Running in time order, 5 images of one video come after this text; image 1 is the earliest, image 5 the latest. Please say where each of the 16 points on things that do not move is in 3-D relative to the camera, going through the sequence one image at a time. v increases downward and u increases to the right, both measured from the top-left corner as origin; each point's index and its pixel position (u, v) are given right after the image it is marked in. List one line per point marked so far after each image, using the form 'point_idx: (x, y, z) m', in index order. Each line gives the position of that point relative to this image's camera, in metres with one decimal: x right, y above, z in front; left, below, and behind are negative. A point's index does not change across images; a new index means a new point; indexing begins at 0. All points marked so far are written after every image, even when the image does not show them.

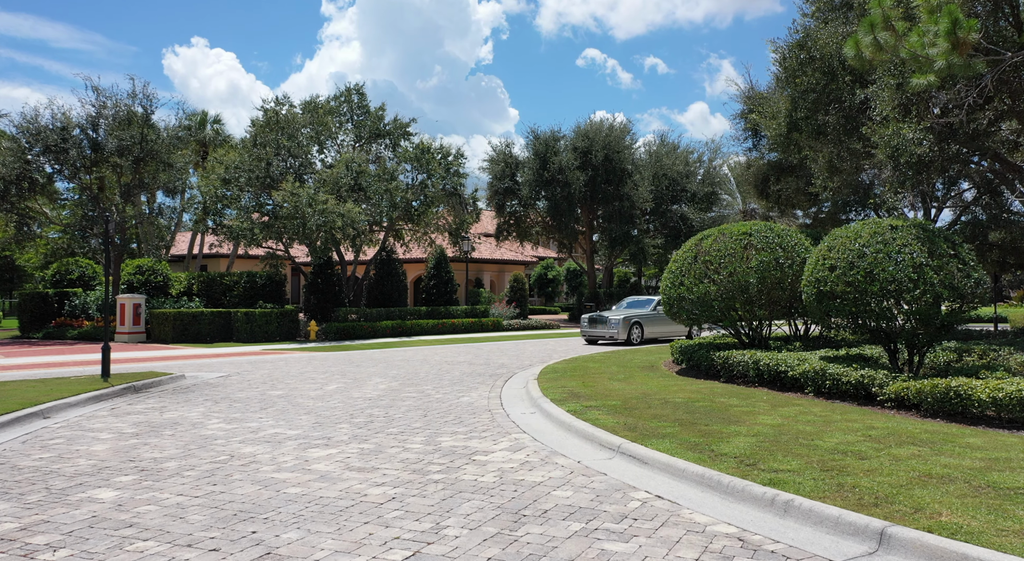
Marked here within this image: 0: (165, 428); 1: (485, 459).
0: (-4.3, -1.8, +9.6) m
1: (-0.3, -1.8, +7.6) m
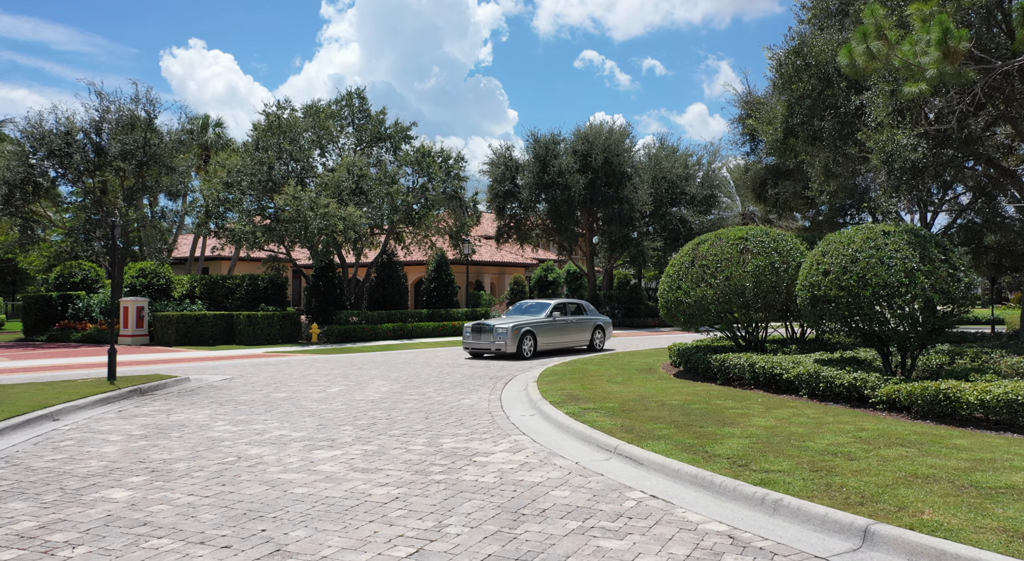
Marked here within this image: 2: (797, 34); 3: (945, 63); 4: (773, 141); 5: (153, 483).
0: (-4.3, -1.9, +9.8) m
1: (-0.3, -1.8, +7.8) m
2: (+6.6, +5.7, +17.9) m
3: (+6.4, +3.2, +11.4) m
4: (+6.3, +3.3, +18.5) m
5: (-3.2, -1.8, +7.0) m
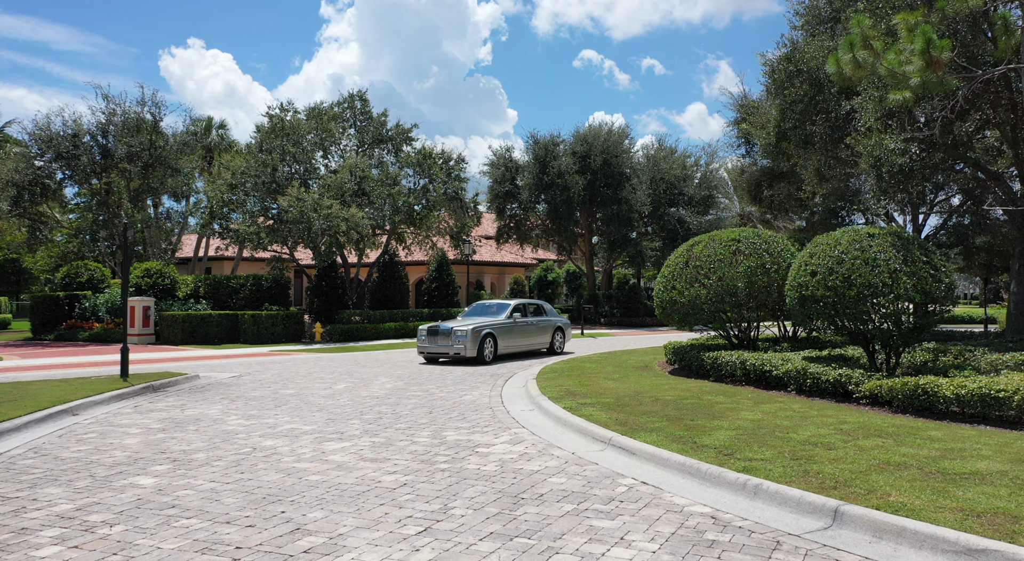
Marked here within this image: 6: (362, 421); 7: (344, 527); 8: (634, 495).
0: (-4.3, -1.9, +10.3) m
1: (-0.3, -1.8, +8.3) m
2: (+6.6, +5.7, +18.4) m
3: (+6.4, +3.2, +11.9) m
4: (+6.3, +3.3, +18.9) m
5: (-3.2, -1.8, +7.4) m
6: (-2.0, -1.9, +10.3) m
7: (-1.2, -1.8, +5.7) m
8: (+1.0, -1.8, +6.5) m
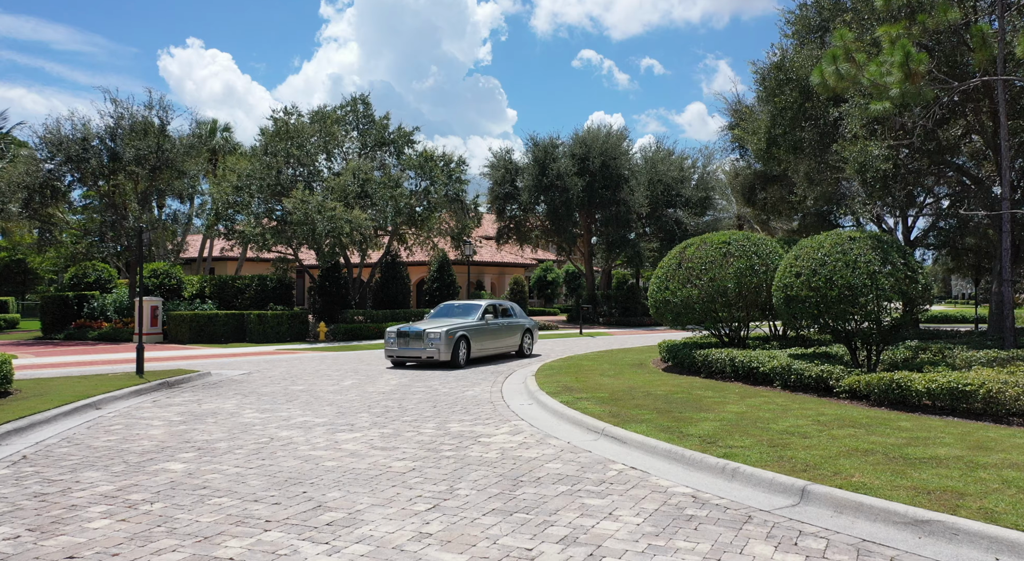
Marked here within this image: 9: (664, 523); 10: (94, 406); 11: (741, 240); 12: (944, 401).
0: (-4.3, -1.9, +10.9) m
1: (-0.3, -1.8, +8.9) m
2: (+6.6, +5.7, +19.0) m
3: (+6.4, +3.2, +12.5) m
4: (+6.3, +3.3, +19.6) m
5: (-3.2, -1.9, +8.0) m
6: (-2.0, -1.9, +10.9) m
7: (-1.2, -1.8, +6.3) m
8: (+1.0, -1.8, +7.1) m
9: (+1.1, -1.8, +5.7) m
10: (-6.2, -1.9, +11.5) m
11: (+4.4, +0.8, +14.6) m
12: (+5.4, -1.5, +9.6) m
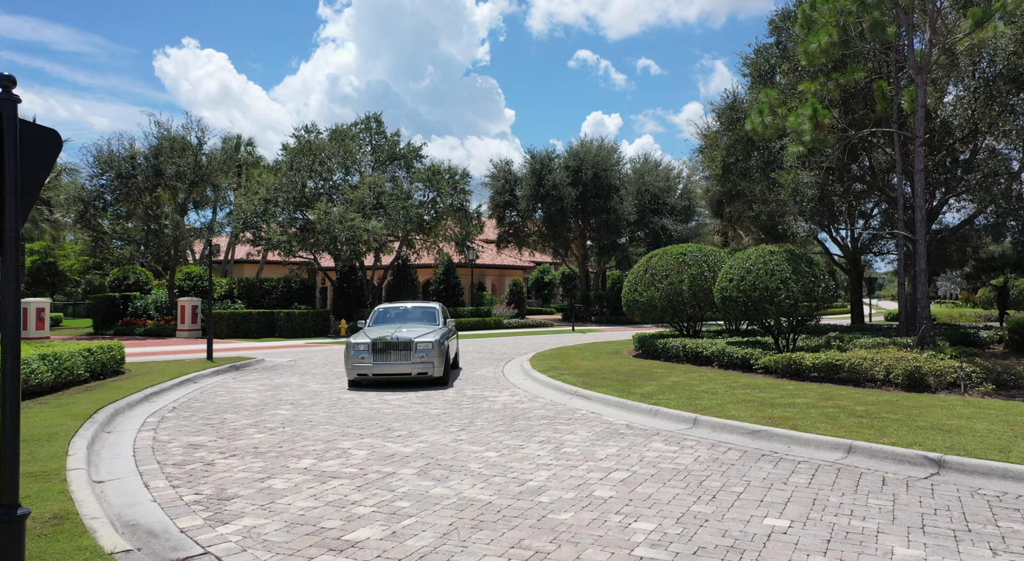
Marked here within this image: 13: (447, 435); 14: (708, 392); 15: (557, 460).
0: (-4.3, -2.0, +14.6) m
1: (-0.3, -1.9, +12.5) m
2: (+6.6, +5.6, +22.6) m
3: (+6.4, +3.1, +16.2) m
4: (+6.2, +3.2, +23.2) m
5: (-3.3, -1.9, +11.7) m
6: (-2.0, -2.0, +14.5) m
7: (-1.3, -1.9, +10.0) m
8: (+1.0, -1.9, +10.7) m
9: (+1.1, -1.9, +9.3) m
10: (-6.3, -2.0, +15.1) m
11: (+4.3, +0.7, +18.3) m
12: (+5.4, -1.6, +13.2) m
13: (-0.8, -1.9, +9.3) m
14: (+3.0, -1.7, +12.0) m
15: (+0.5, -1.9, +7.9) m
